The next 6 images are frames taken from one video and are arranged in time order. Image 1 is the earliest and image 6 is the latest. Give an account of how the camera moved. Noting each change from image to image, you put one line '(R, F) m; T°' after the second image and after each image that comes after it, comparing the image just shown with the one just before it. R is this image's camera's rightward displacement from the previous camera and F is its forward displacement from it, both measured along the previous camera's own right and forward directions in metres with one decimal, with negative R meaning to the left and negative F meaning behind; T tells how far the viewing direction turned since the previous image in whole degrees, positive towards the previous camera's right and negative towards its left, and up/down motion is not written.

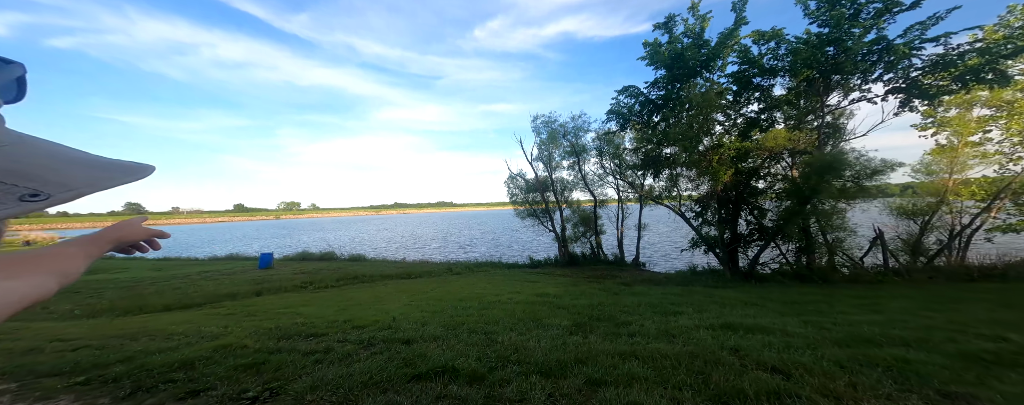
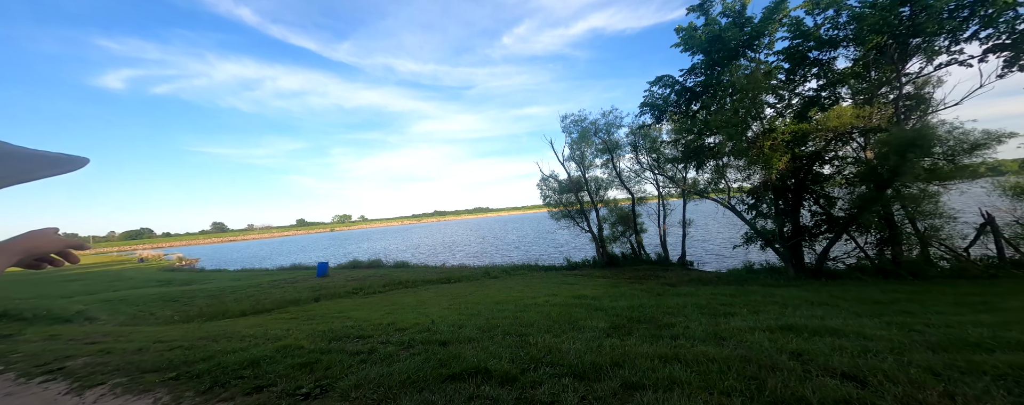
(+0.3, +0.1) m; -7°
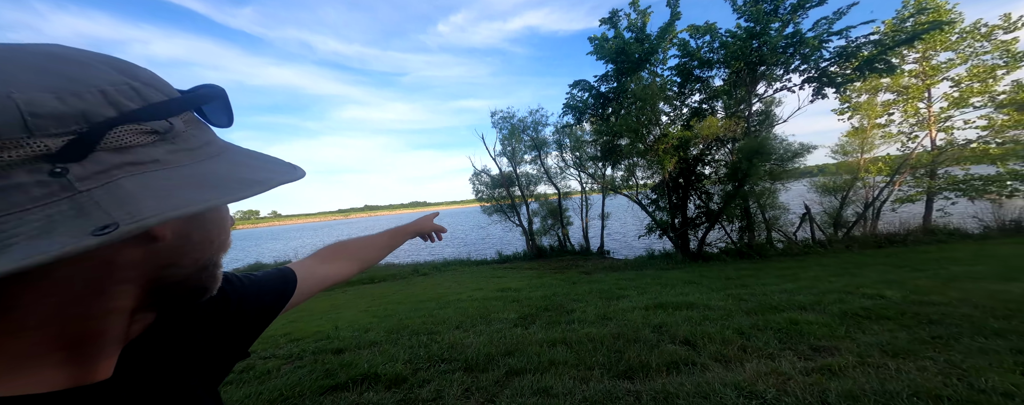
(+0.4, -0.5) m; +12°
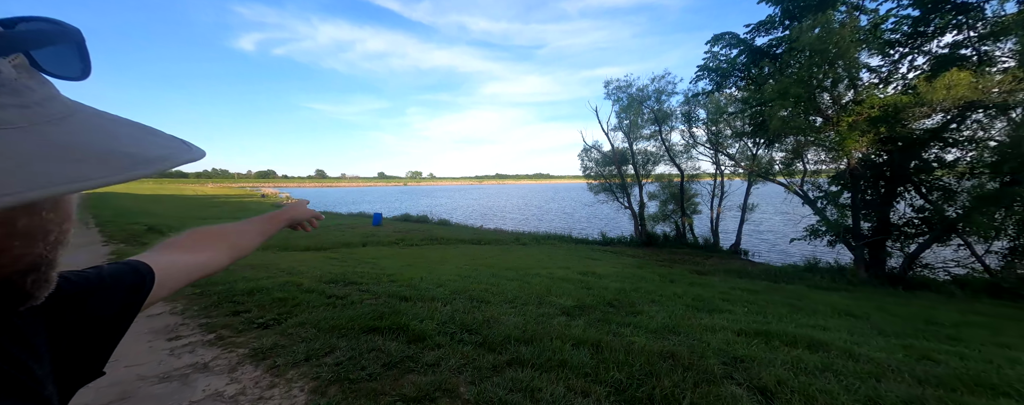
(+1.6, +0.7) m; -25°
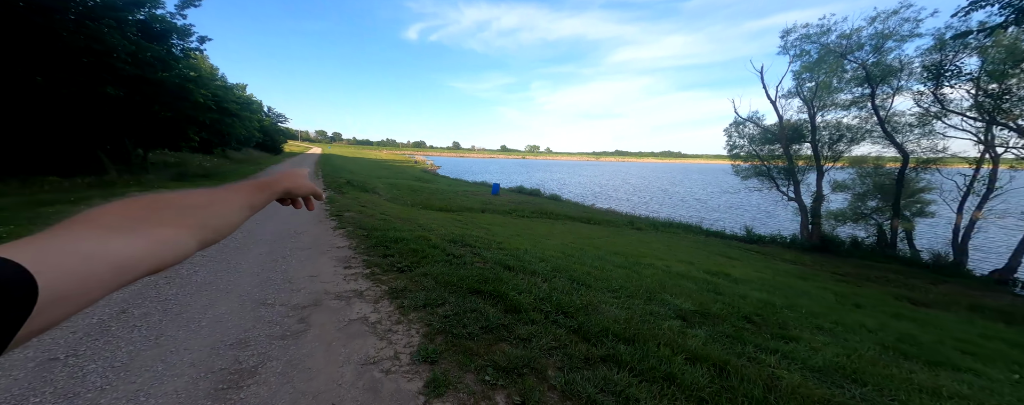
(+0.2, +0.4) m; -21°
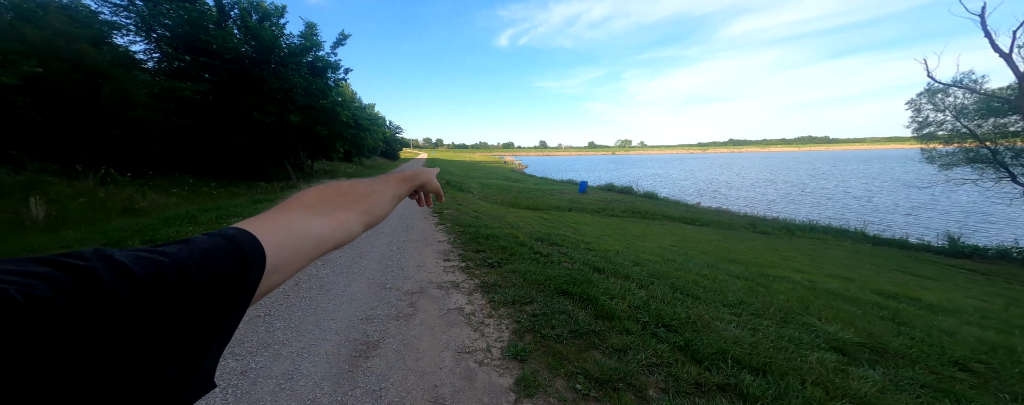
(-0.1, +0.4) m; -15°
